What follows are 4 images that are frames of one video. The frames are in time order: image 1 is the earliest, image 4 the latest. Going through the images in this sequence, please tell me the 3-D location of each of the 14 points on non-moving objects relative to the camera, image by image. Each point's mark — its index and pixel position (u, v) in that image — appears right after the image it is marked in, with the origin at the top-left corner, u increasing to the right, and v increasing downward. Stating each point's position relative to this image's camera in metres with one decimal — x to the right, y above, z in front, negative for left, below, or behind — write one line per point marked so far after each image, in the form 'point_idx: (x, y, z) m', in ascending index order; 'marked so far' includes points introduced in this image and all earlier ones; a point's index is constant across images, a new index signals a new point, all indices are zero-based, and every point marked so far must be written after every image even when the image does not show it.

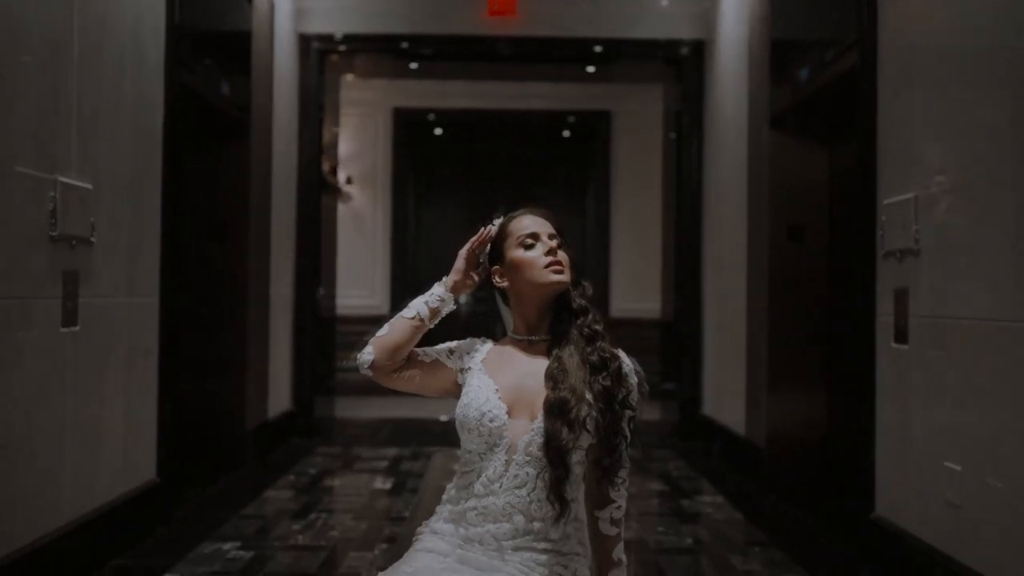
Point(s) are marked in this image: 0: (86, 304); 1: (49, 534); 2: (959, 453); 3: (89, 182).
0: (-1.5, -0.1, +3.0) m
1: (-1.6, -0.8, +2.6) m
2: (+1.4, -0.5, +2.6) m
3: (-1.5, +0.4, +3.0) m
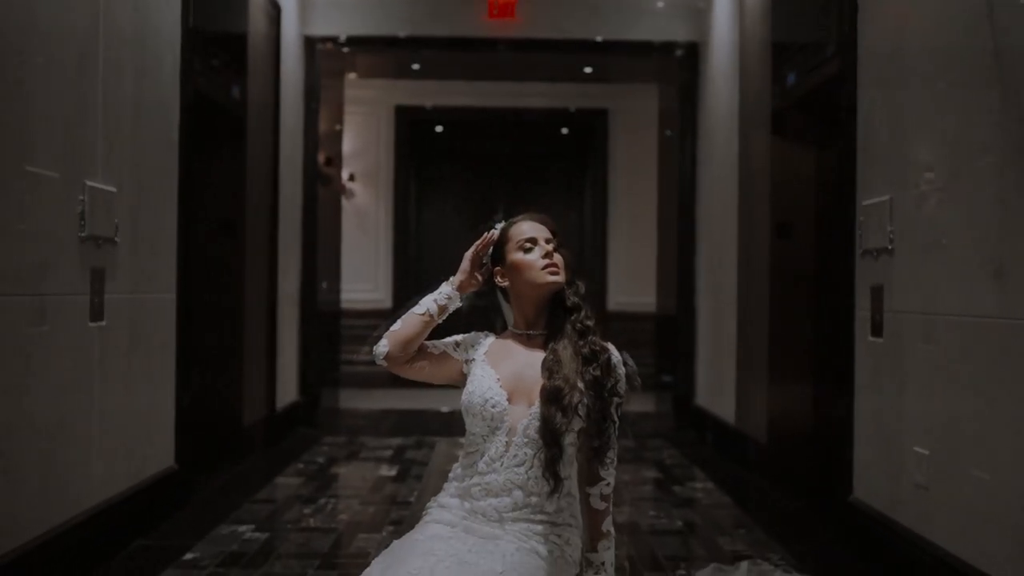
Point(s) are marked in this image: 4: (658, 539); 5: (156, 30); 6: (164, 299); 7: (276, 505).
0: (-1.5, 0.0, +3.2) m
1: (-1.6, -0.8, +2.8) m
2: (+1.4, -0.5, +2.8) m
3: (-1.5, +0.4, +3.2) m
4: (+0.6, -1.0, +3.5) m
5: (-1.5, +1.1, +3.5) m
6: (-1.5, 0.0, +3.6) m
7: (-1.1, -1.0, +3.9) m
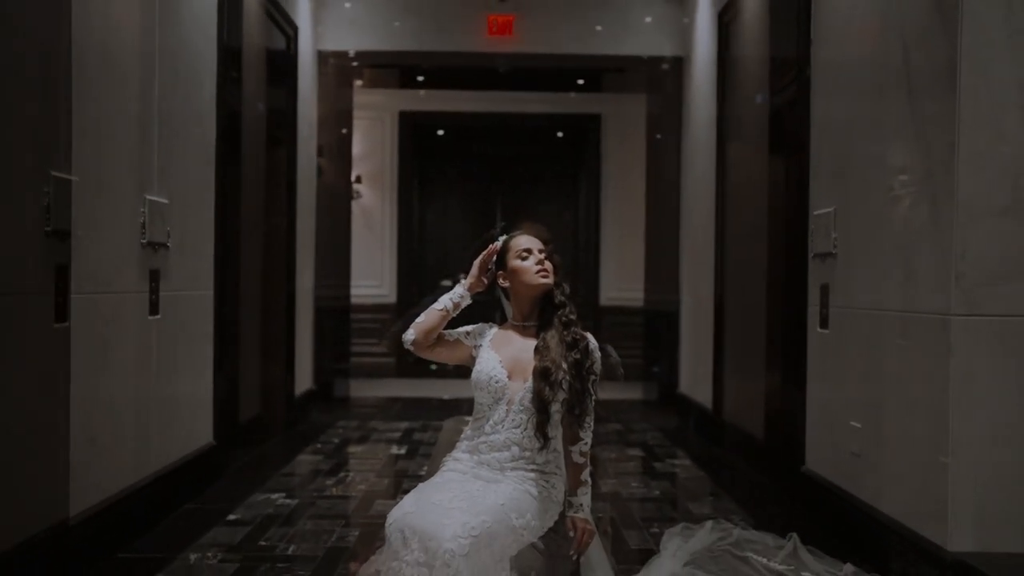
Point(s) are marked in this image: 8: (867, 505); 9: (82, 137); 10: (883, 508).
0: (-1.5, 0.0, +3.7) m
1: (-1.6, -0.8, +3.3) m
2: (+1.4, -0.5, +3.3) m
3: (-1.5, +0.4, +3.7) m
4: (+0.6, -1.0, +4.0) m
5: (-1.5, +1.1, +4.0) m
6: (-1.5, 0.0, +4.1) m
7: (-1.1, -1.0, +4.4) m
8: (+1.3, -0.8, +3.2) m
9: (-1.6, +0.5, +3.0) m
10: (+1.3, -0.8, +3.0) m
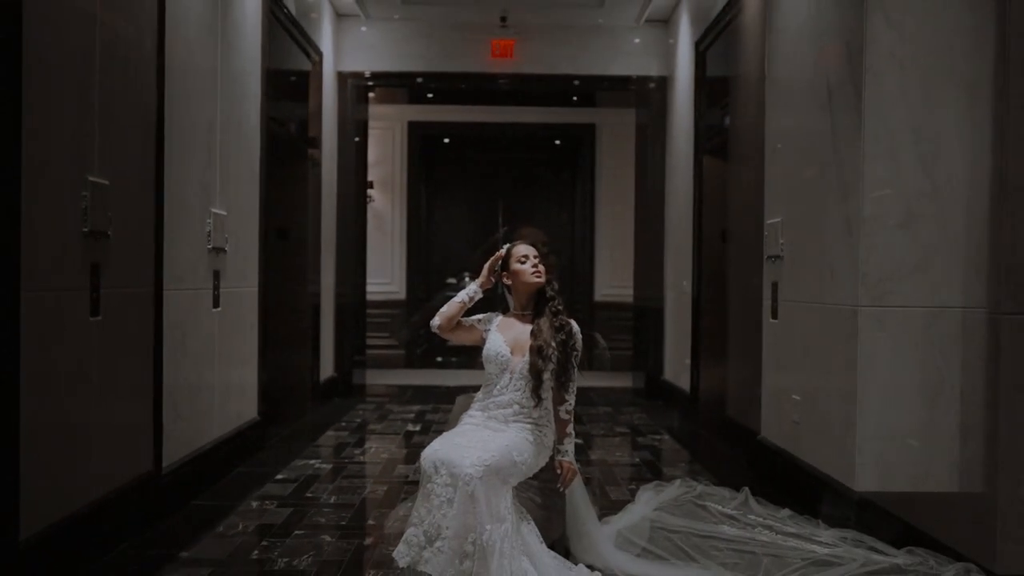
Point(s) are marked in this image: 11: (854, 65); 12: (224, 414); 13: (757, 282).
0: (-1.5, 0.0, +4.4) m
1: (-1.6, -0.8, +4.0) m
2: (+1.4, -0.5, +4.0) m
3: (-1.5, +0.4, +4.4) m
4: (+0.6, -1.0, +4.6) m
5: (-1.5, +1.1, +4.7) m
6: (-1.5, 0.0, +4.8) m
7: (-1.1, -1.0, +5.1) m
8: (+1.3, -0.8, +3.8) m
9: (-1.6, +0.6, +3.7) m
10: (+1.4, -0.8, +3.7) m
11: (+1.4, +0.9, +3.4) m
12: (-1.5, -0.7, +4.5) m
13: (+1.3, 0.0, +4.5) m
